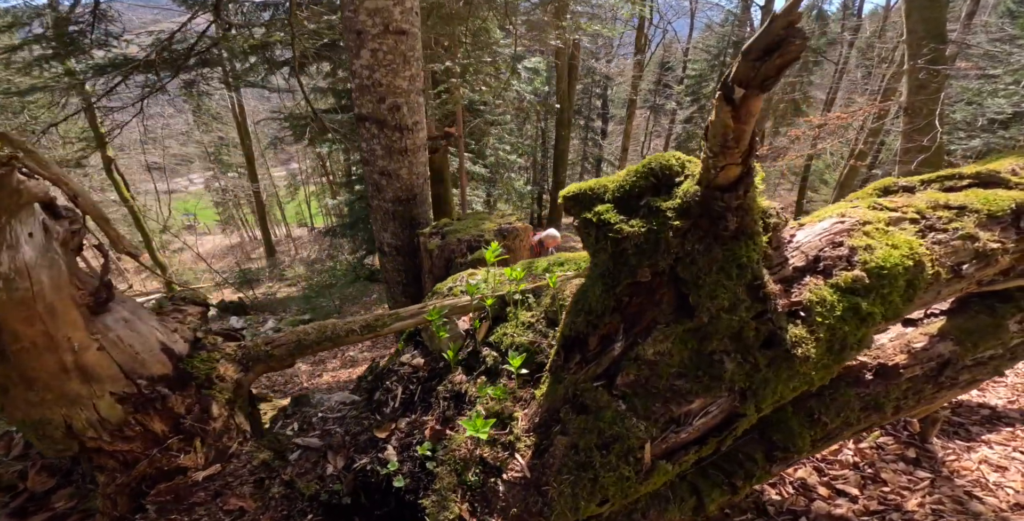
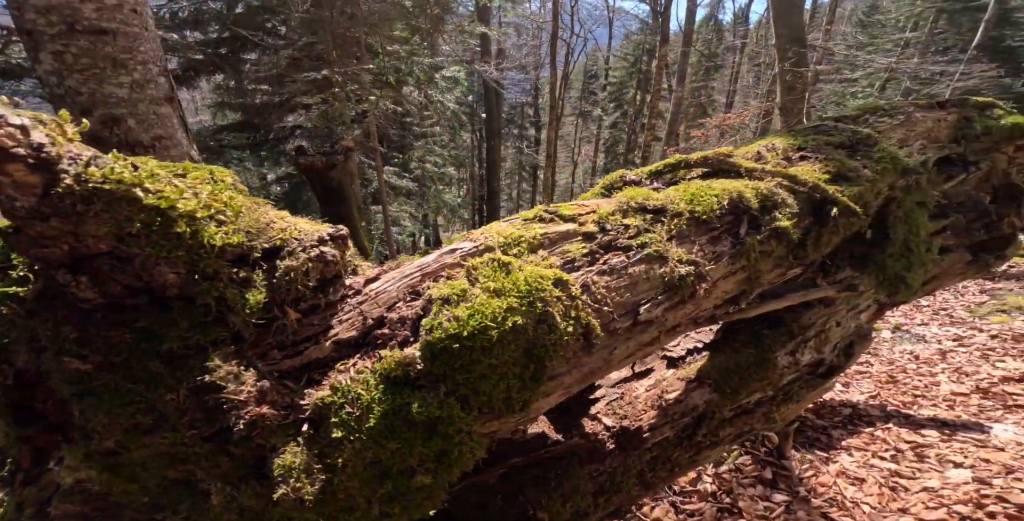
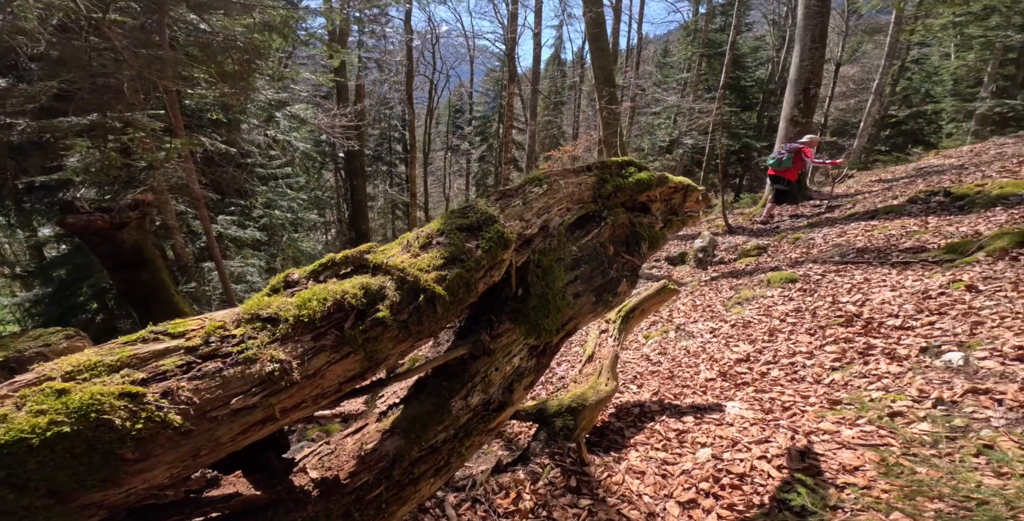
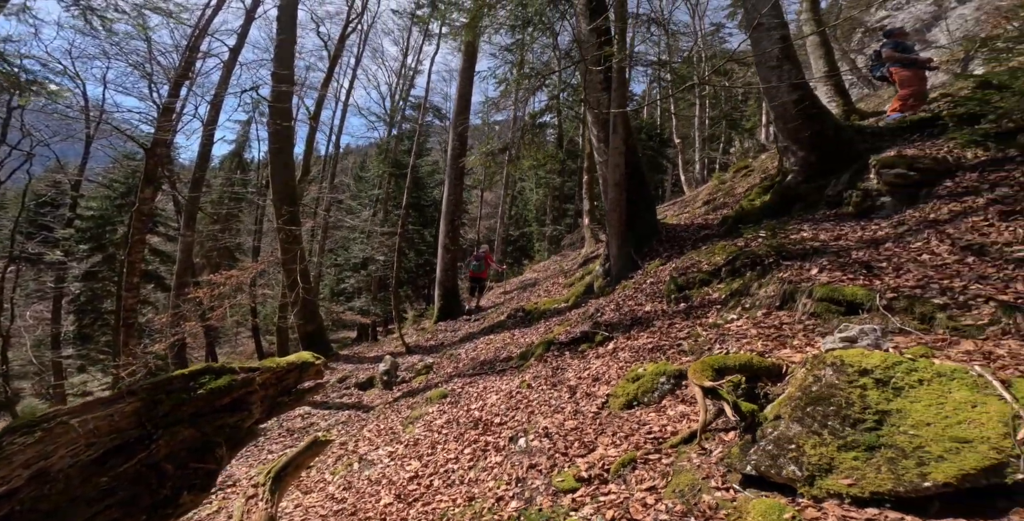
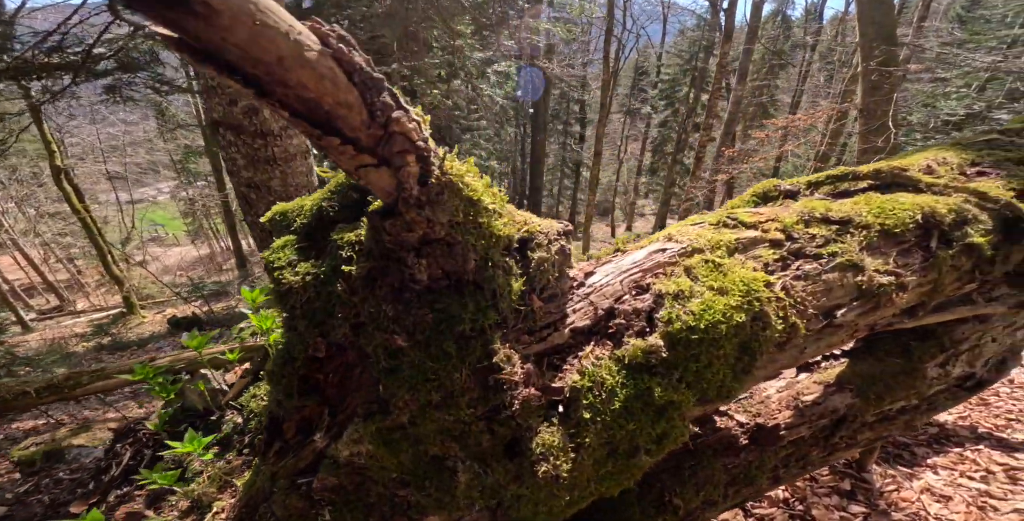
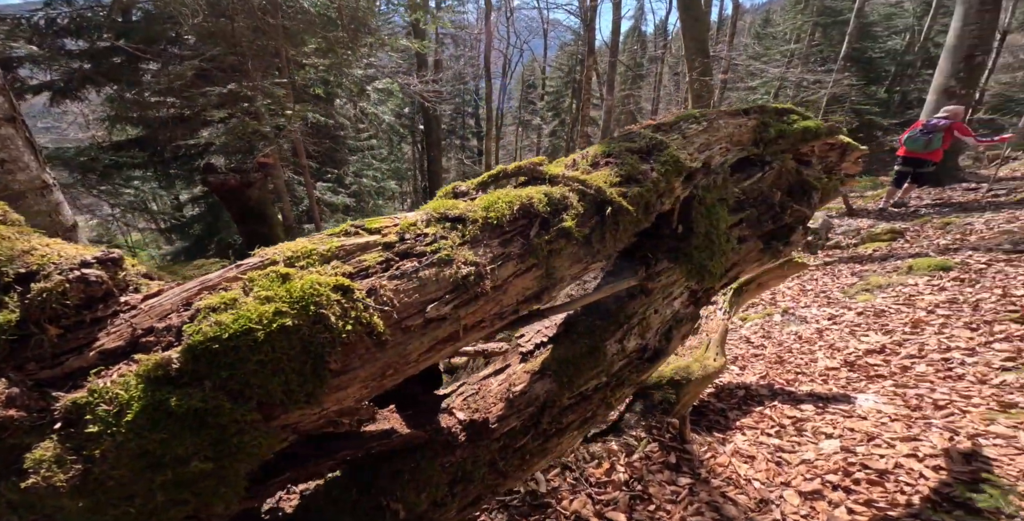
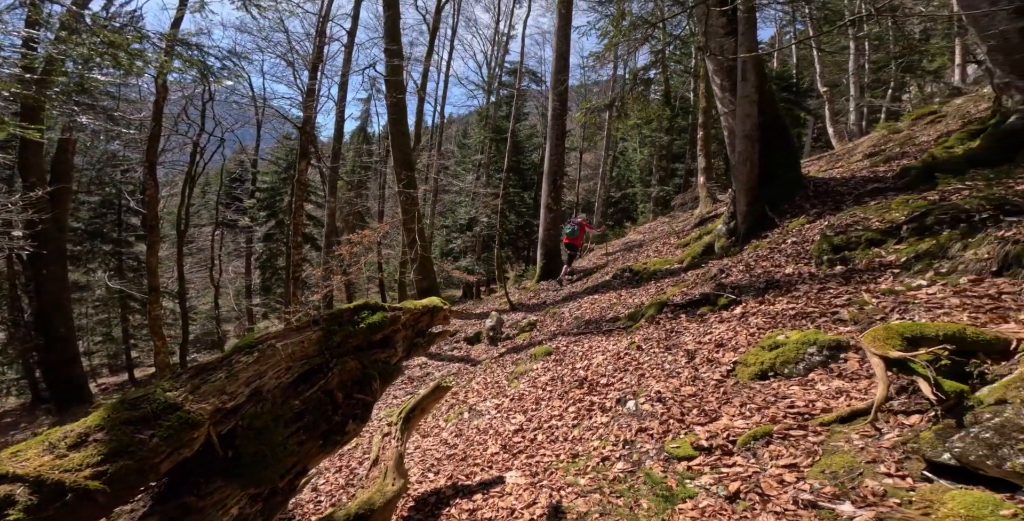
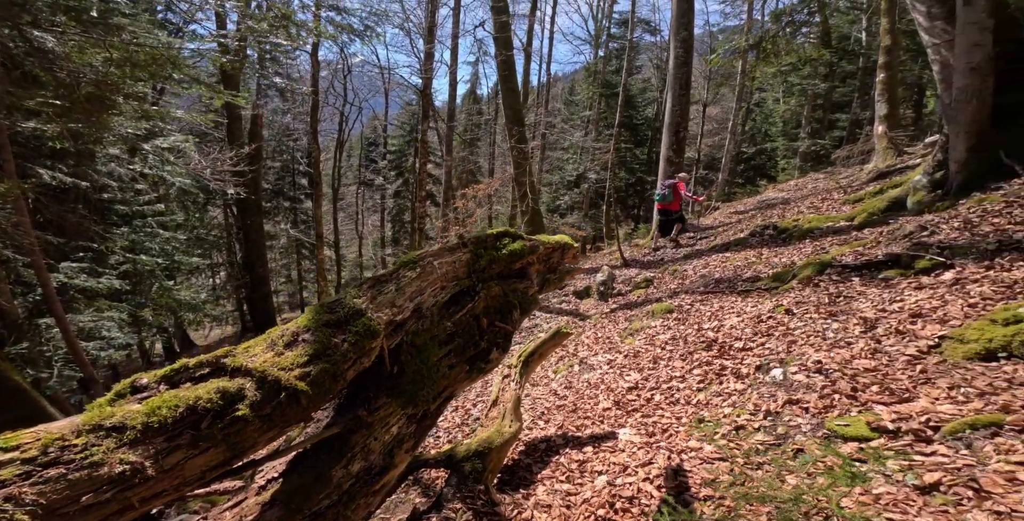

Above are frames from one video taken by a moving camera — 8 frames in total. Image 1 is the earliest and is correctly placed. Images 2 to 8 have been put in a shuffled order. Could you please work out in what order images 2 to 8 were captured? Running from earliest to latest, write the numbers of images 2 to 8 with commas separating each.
5, 2, 6, 3, 8, 7, 4
